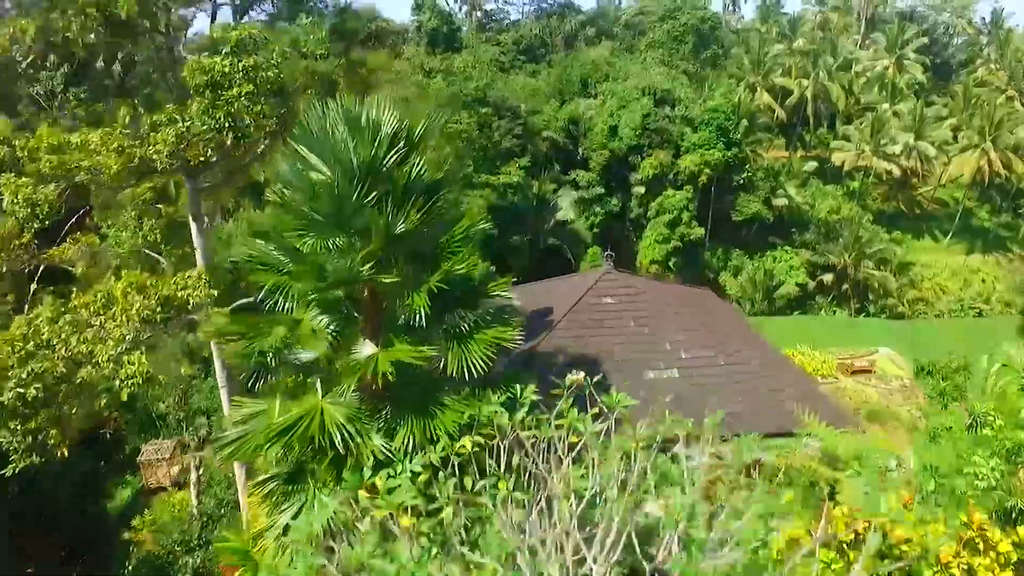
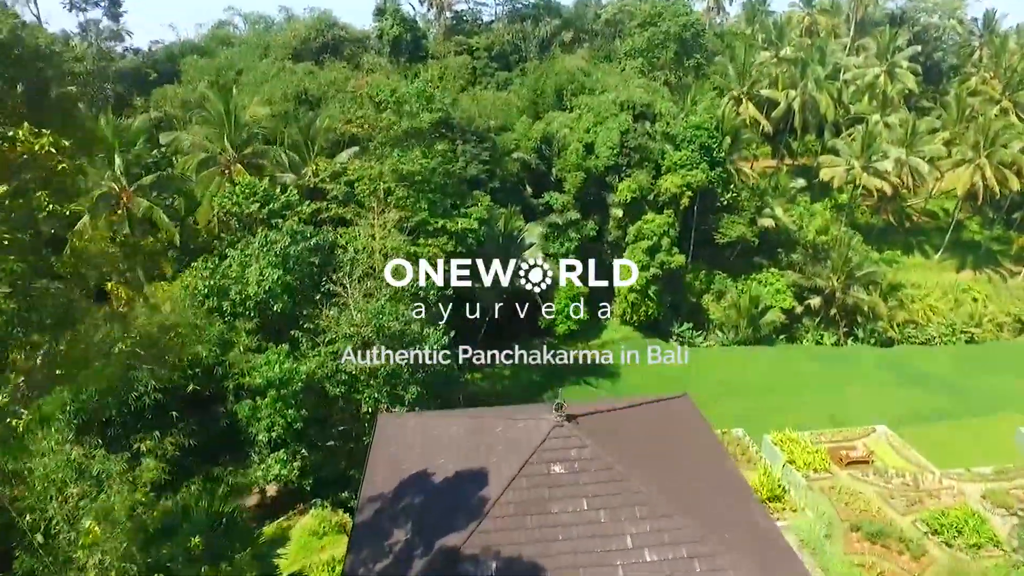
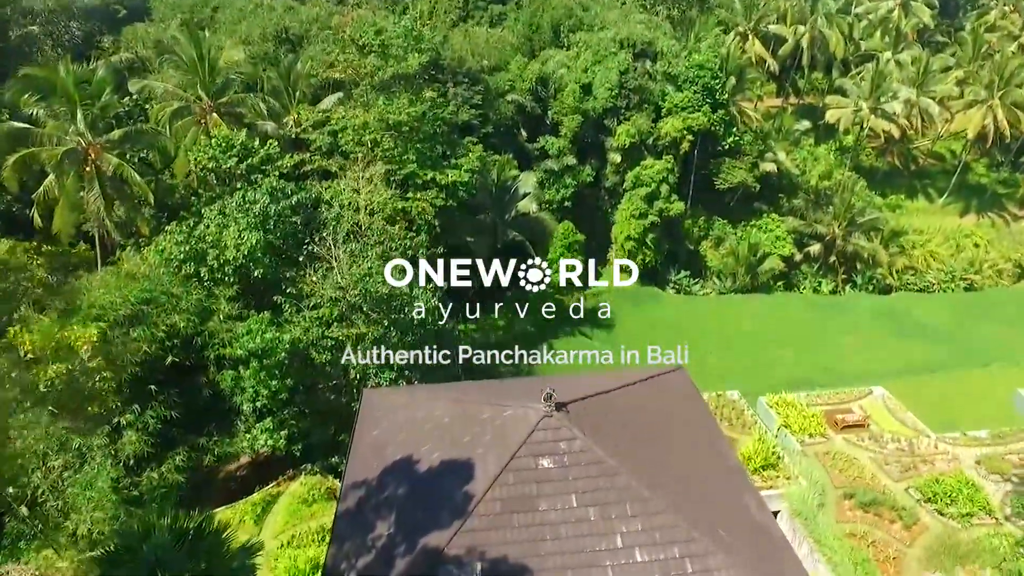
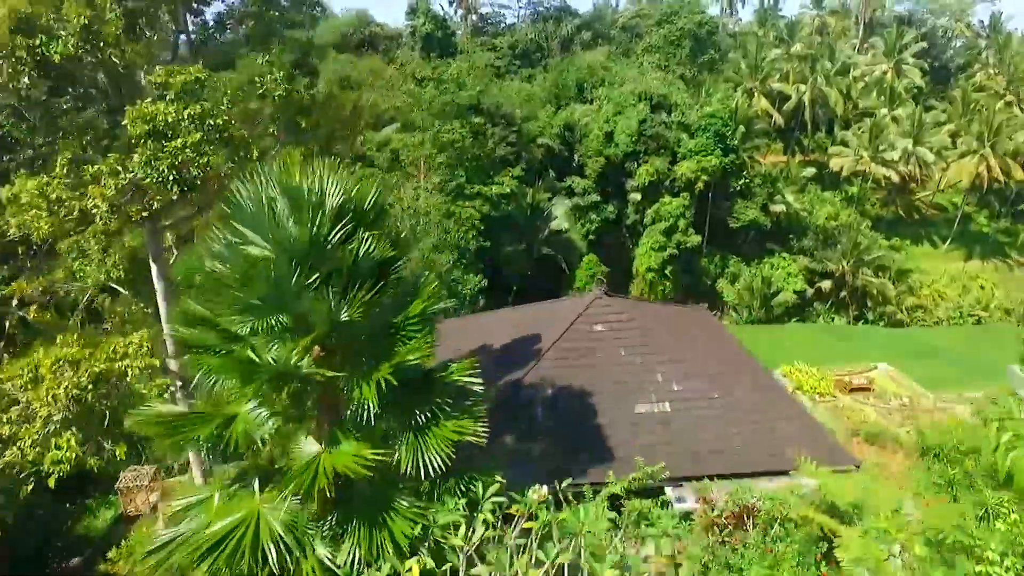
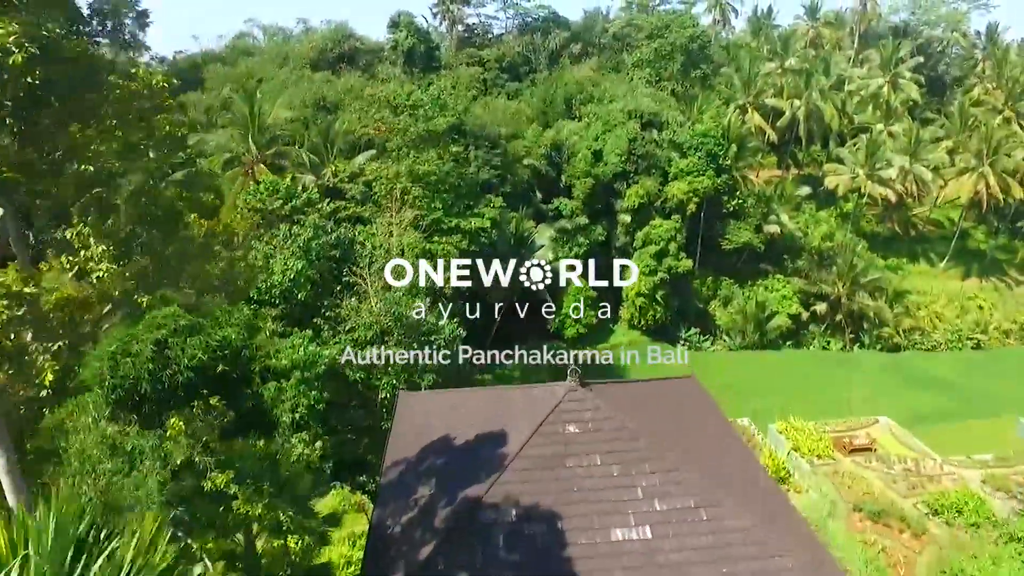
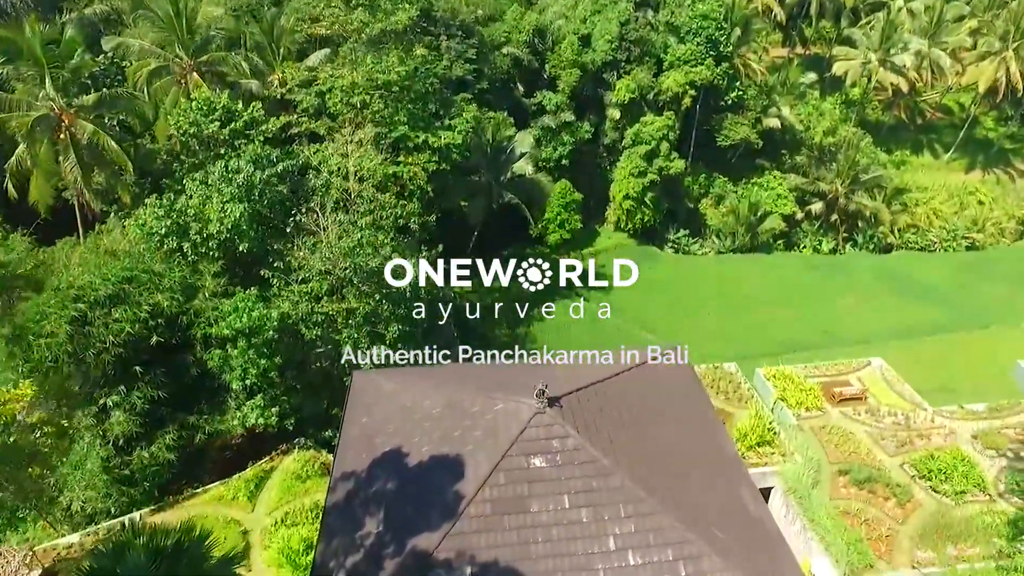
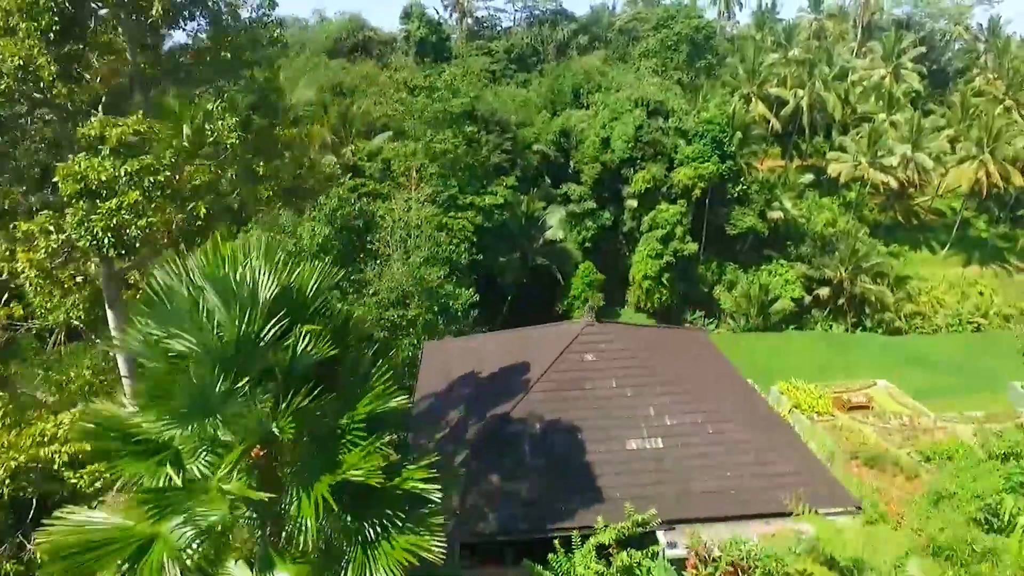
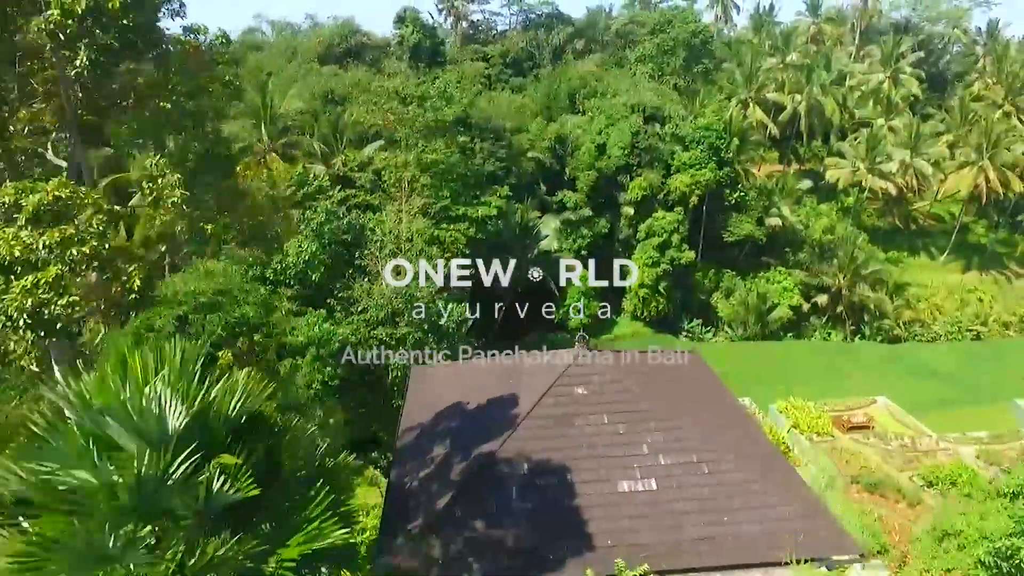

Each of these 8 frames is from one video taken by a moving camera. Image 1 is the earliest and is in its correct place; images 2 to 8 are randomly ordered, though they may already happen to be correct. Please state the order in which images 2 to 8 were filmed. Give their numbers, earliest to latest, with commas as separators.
4, 7, 8, 5, 2, 3, 6
